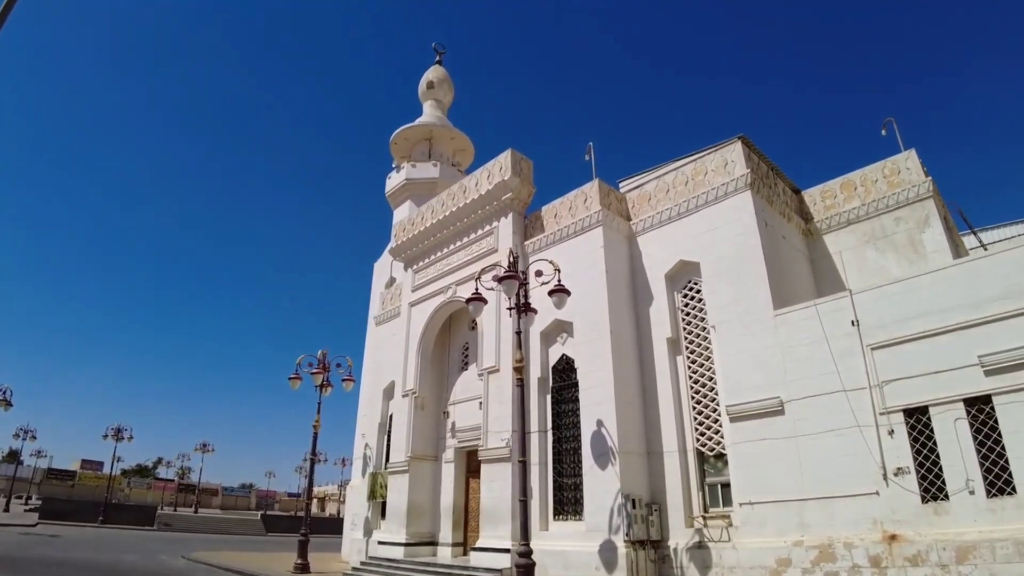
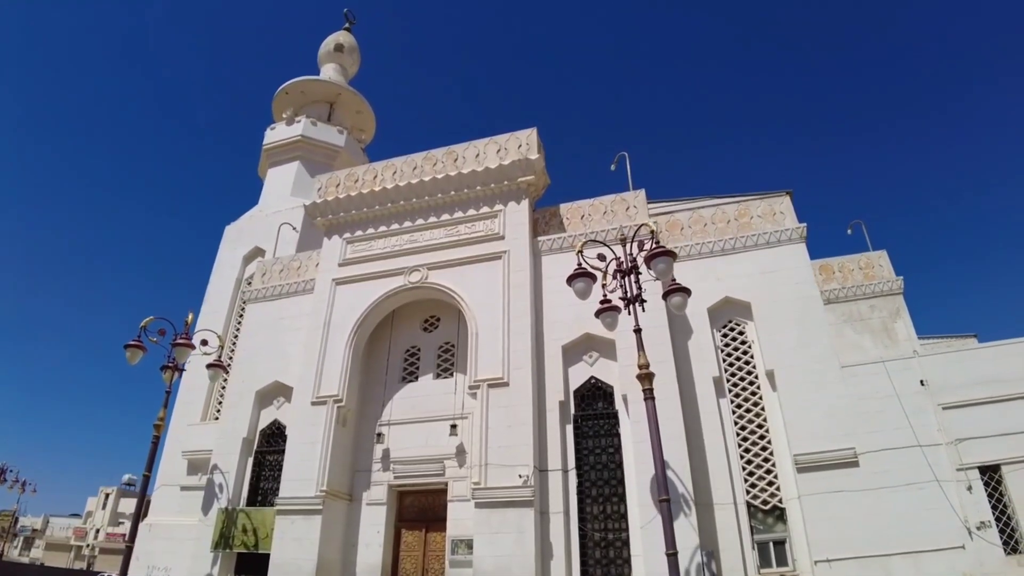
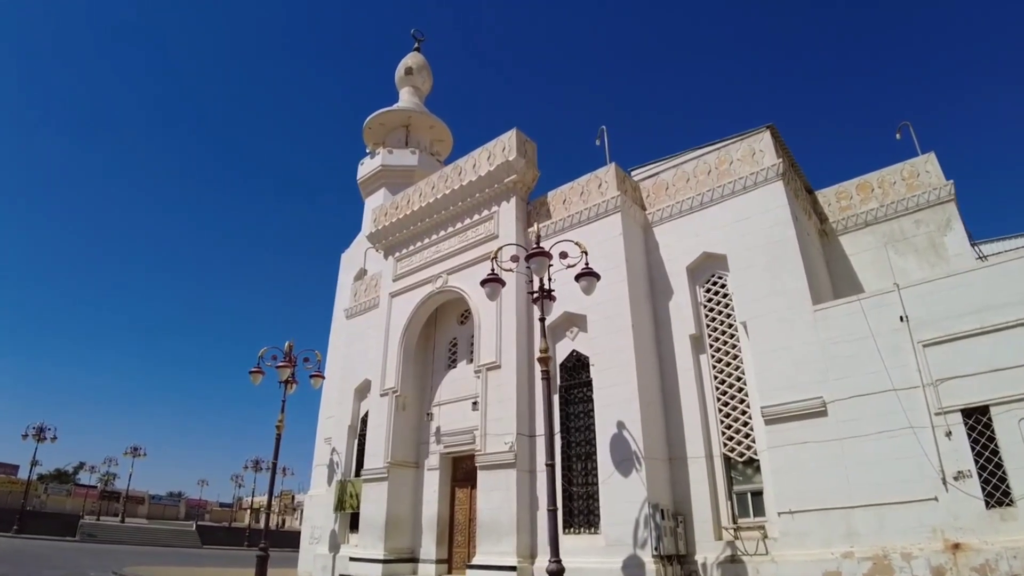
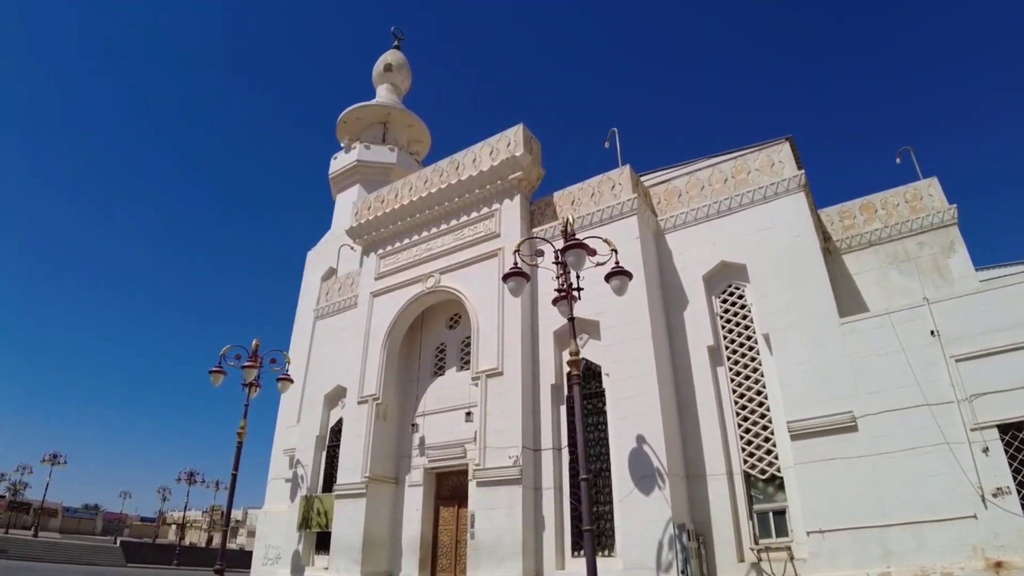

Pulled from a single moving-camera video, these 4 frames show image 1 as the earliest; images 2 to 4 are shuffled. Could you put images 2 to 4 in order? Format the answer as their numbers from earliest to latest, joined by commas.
3, 4, 2
